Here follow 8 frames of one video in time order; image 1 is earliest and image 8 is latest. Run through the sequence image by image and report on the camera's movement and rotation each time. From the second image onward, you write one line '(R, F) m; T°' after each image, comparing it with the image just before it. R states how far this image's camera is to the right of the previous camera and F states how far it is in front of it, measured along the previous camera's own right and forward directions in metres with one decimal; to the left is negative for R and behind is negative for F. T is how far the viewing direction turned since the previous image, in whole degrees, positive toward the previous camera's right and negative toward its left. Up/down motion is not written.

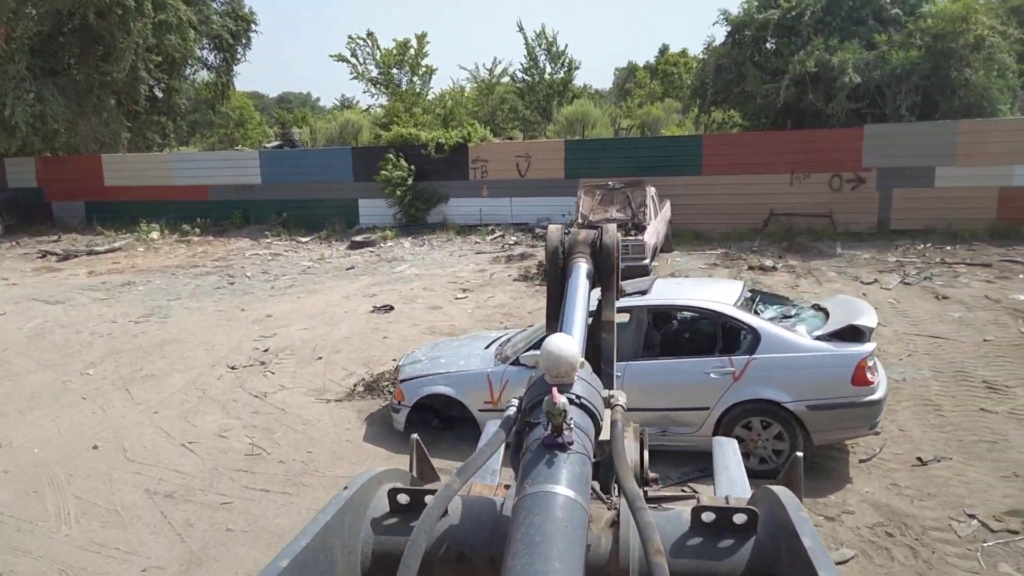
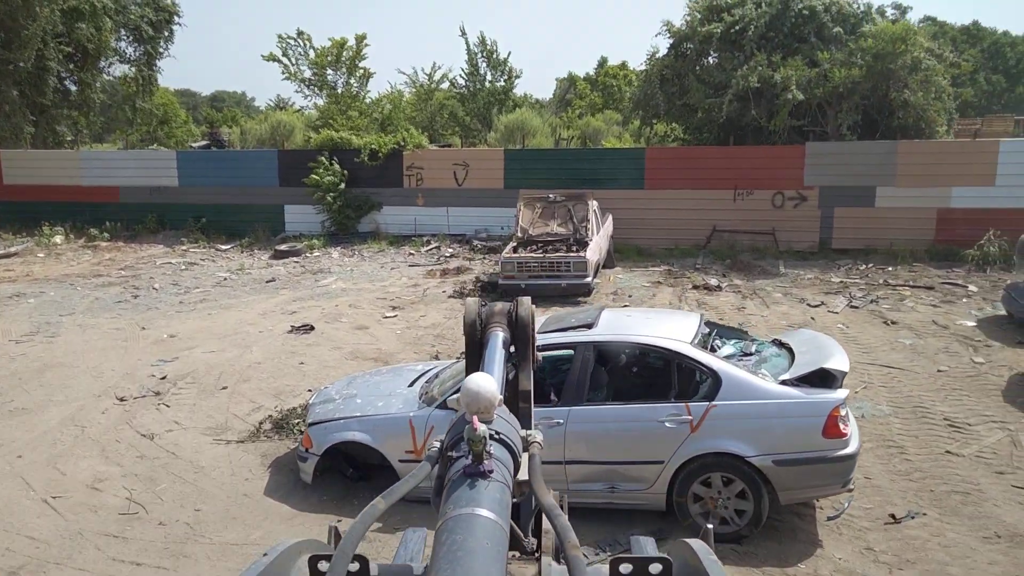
(+0.1, +0.7) m; +5°
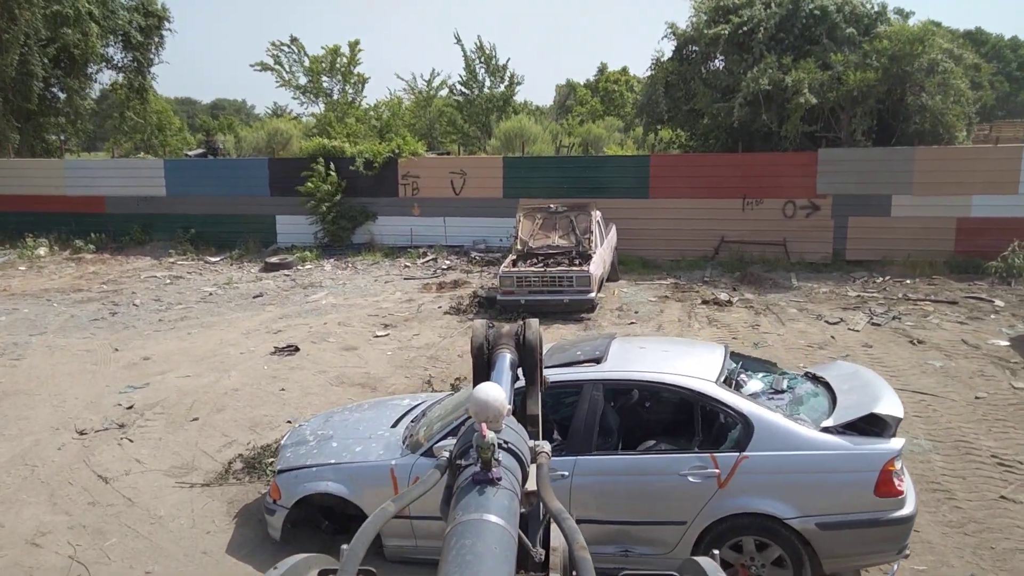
(0.0, +0.6) m; 0°
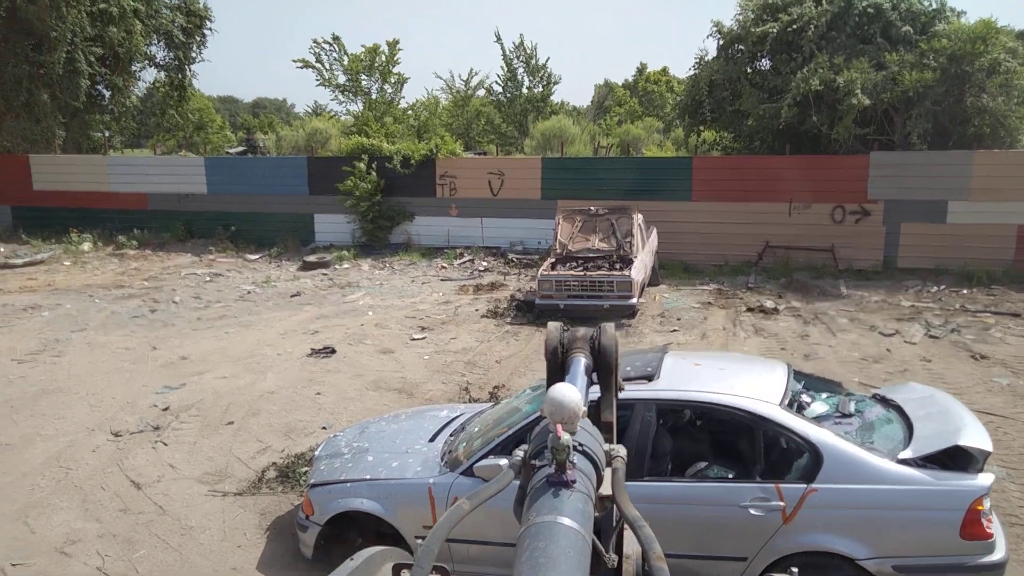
(-0.1, +0.2) m; -3°
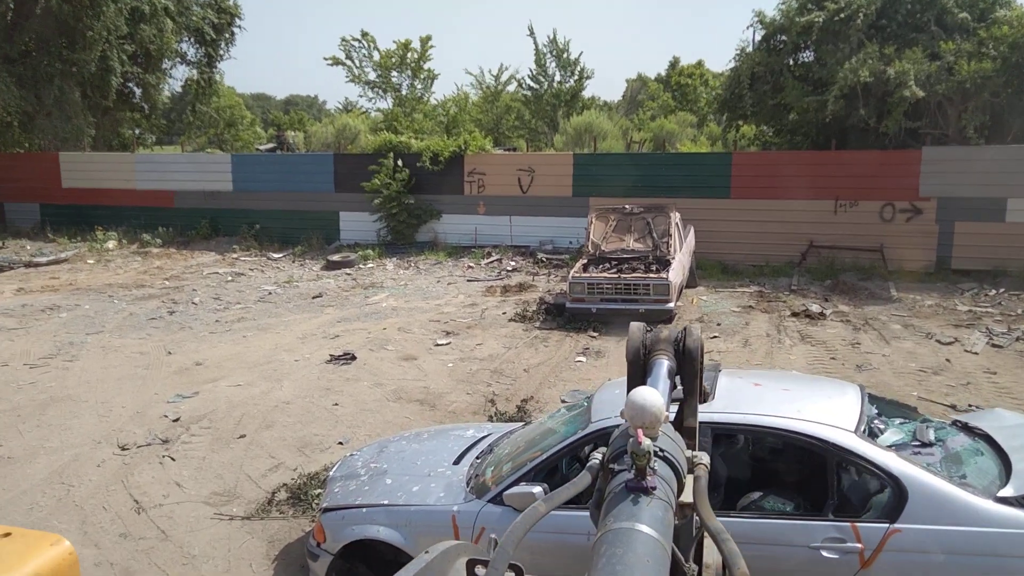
(0.0, +0.5) m; -2°
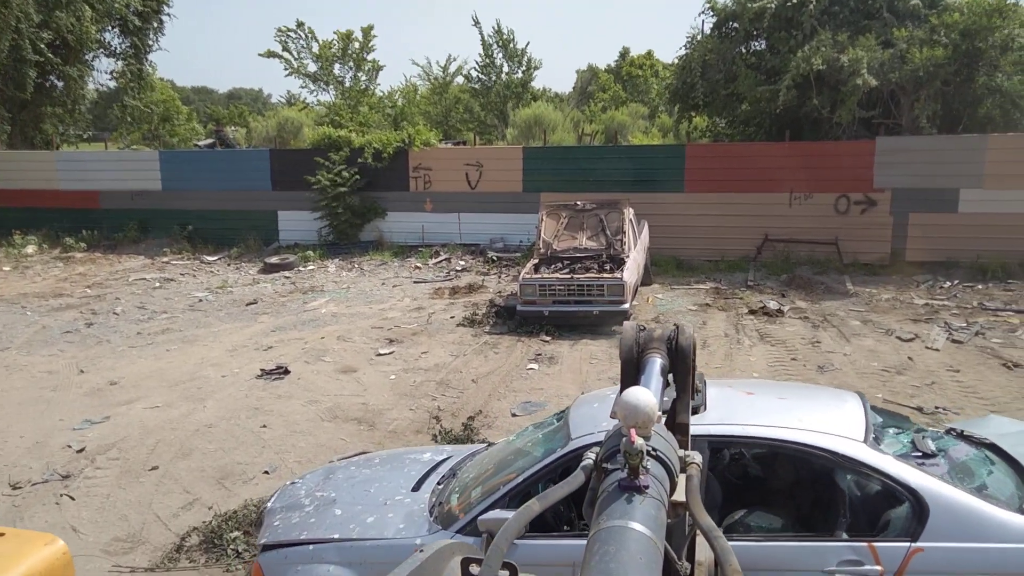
(+0.1, +0.6) m; +4°
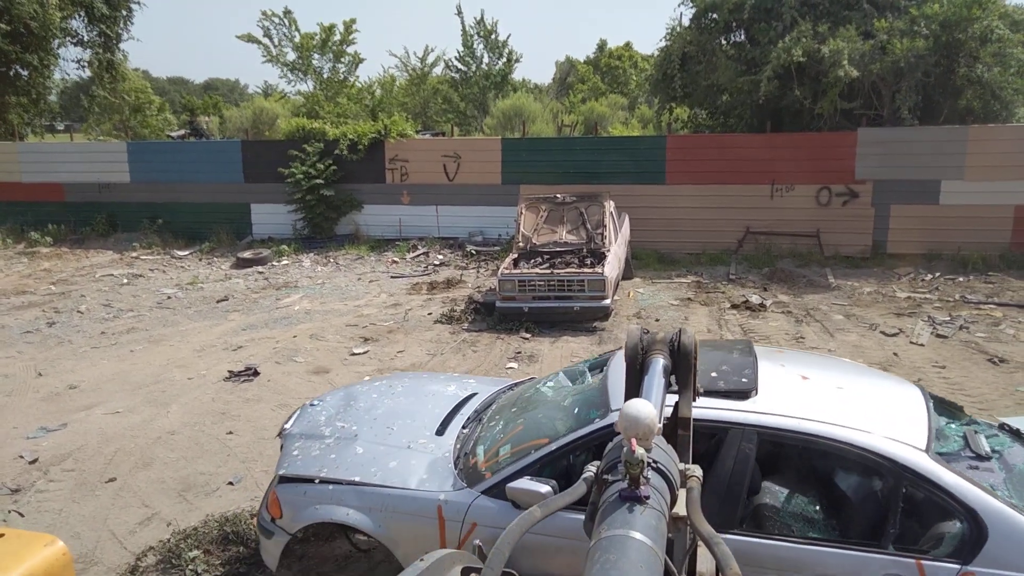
(0.0, +0.2) m; +1°
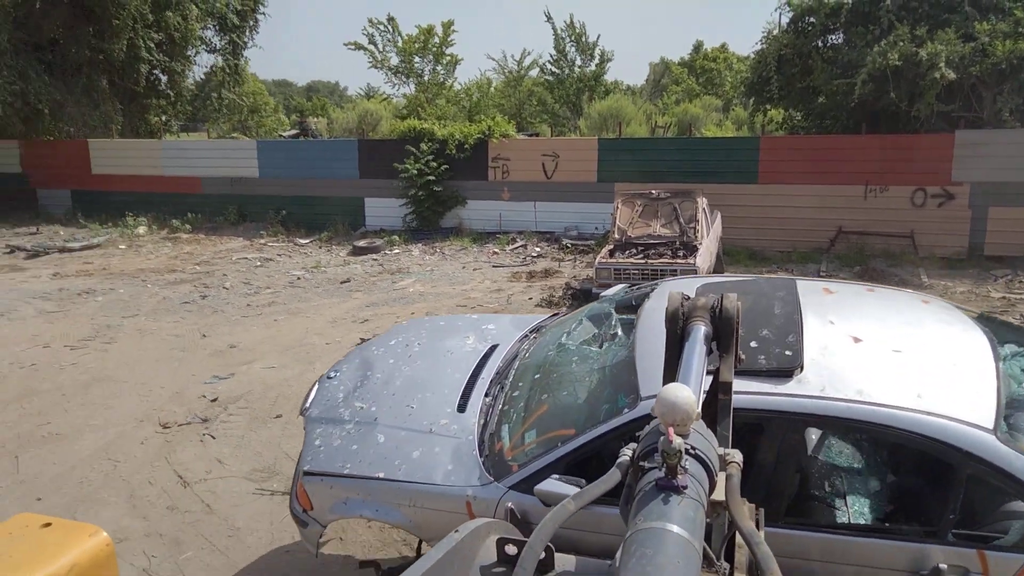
(-0.2, -0.9) m; -7°
